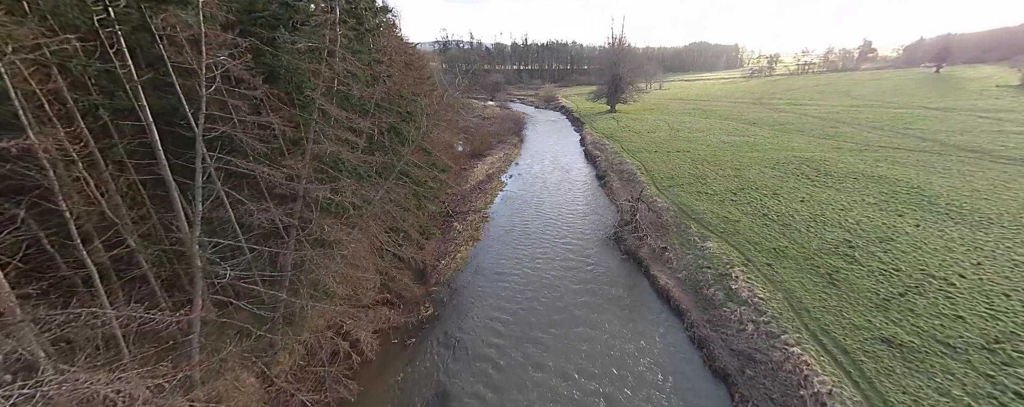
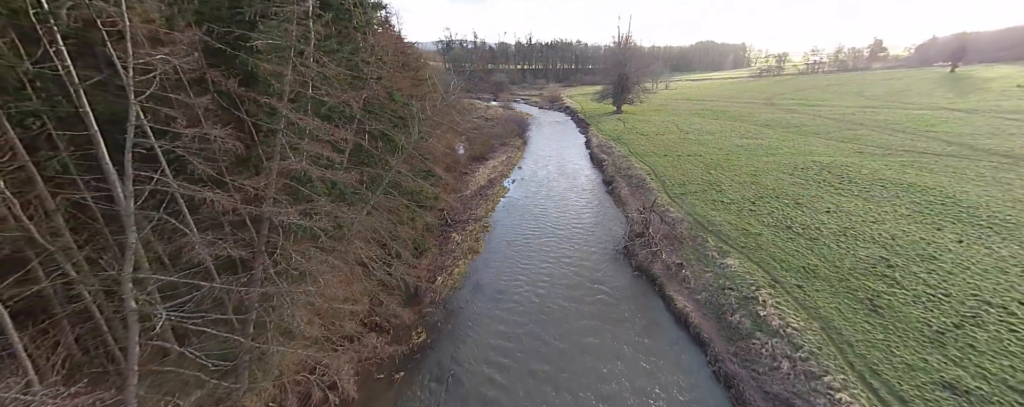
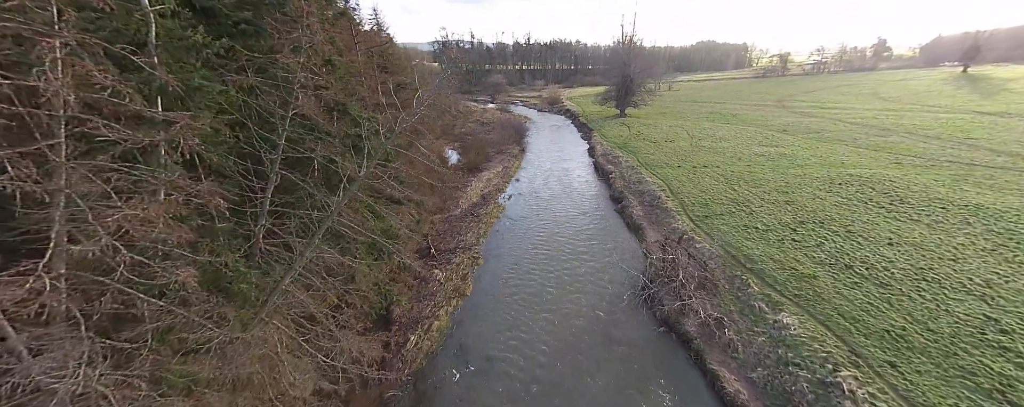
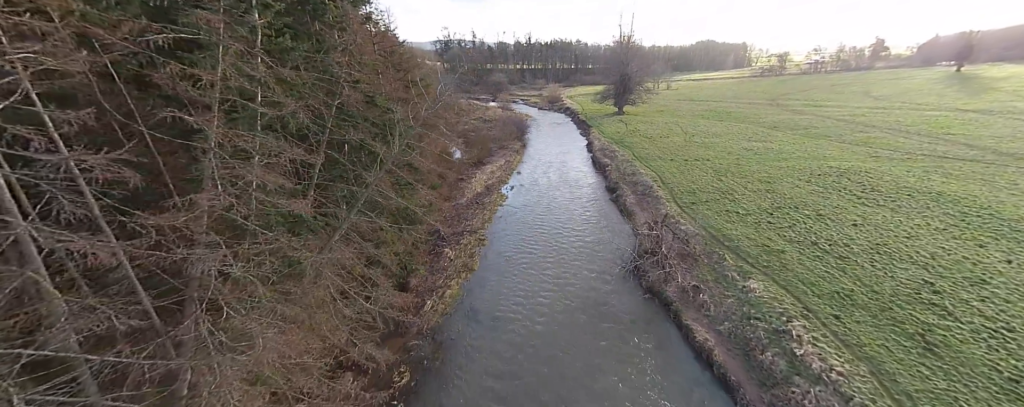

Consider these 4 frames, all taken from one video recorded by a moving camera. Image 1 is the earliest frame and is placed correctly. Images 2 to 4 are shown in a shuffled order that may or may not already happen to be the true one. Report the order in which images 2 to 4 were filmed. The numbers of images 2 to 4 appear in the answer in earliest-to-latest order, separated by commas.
2, 4, 3
